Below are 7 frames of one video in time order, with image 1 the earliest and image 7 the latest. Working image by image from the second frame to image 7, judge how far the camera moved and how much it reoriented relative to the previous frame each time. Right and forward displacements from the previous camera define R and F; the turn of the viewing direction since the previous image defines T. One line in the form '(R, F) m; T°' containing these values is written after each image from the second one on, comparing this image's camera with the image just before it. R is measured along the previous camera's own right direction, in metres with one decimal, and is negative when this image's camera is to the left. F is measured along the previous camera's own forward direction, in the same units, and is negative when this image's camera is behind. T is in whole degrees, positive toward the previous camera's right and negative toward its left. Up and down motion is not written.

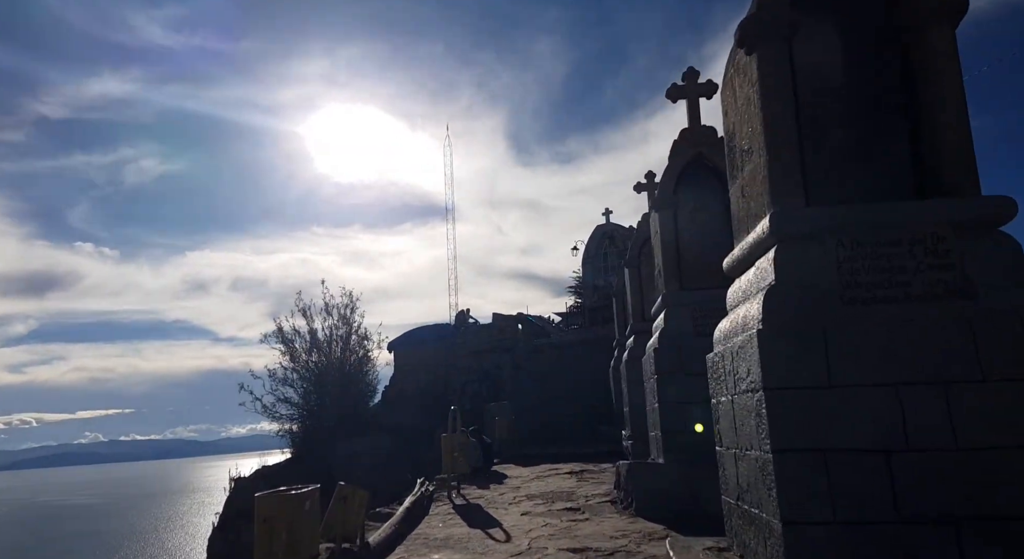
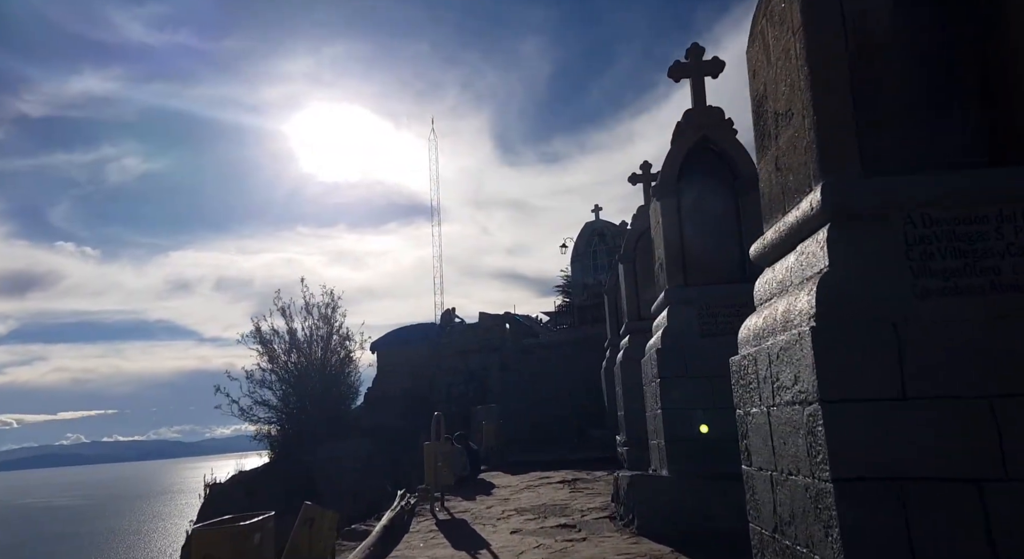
(0.0, +0.7) m; +1°
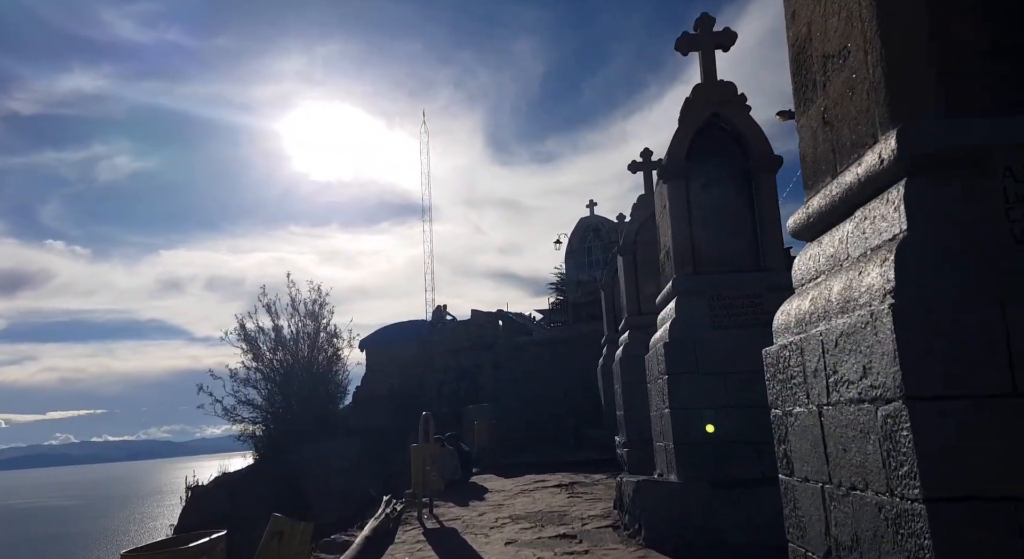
(0.0, +0.6) m; +1°
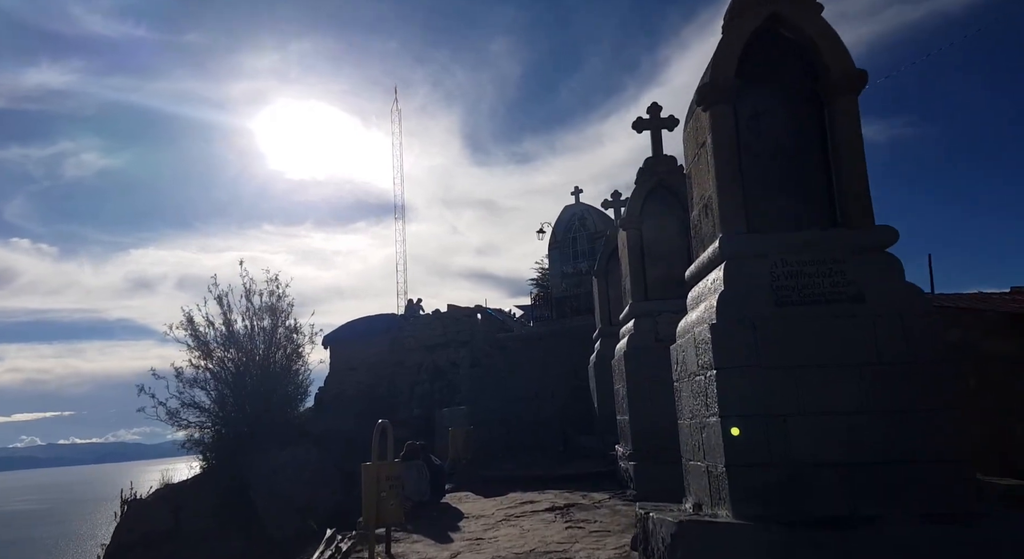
(-0.1, +1.8) m; +2°
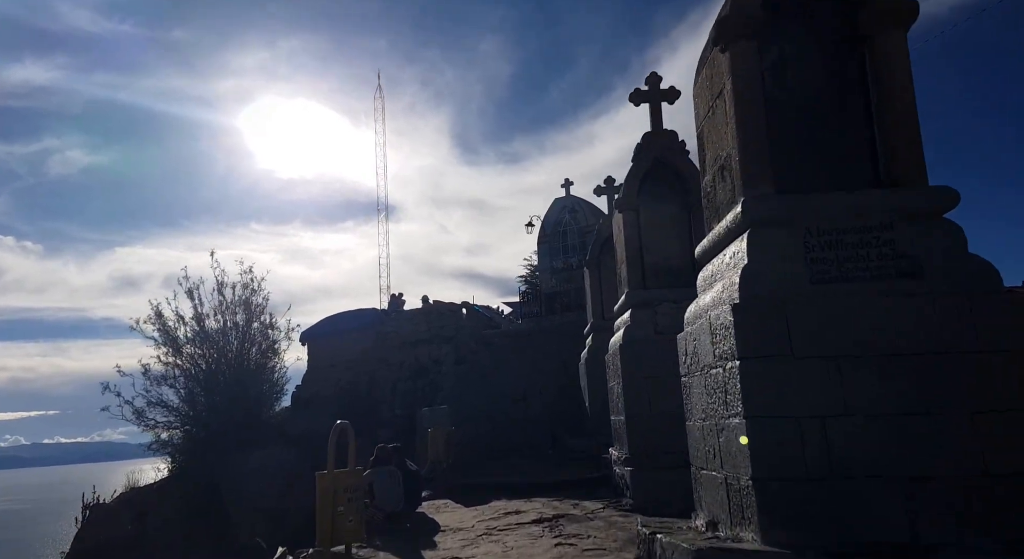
(+0.1, +0.8) m; +1°
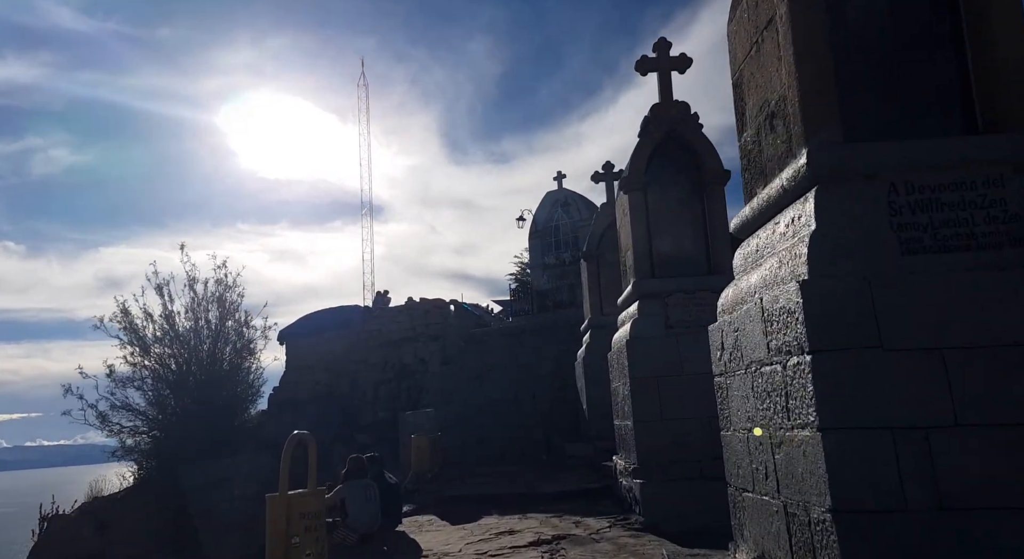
(0.0, +0.9) m; +1°
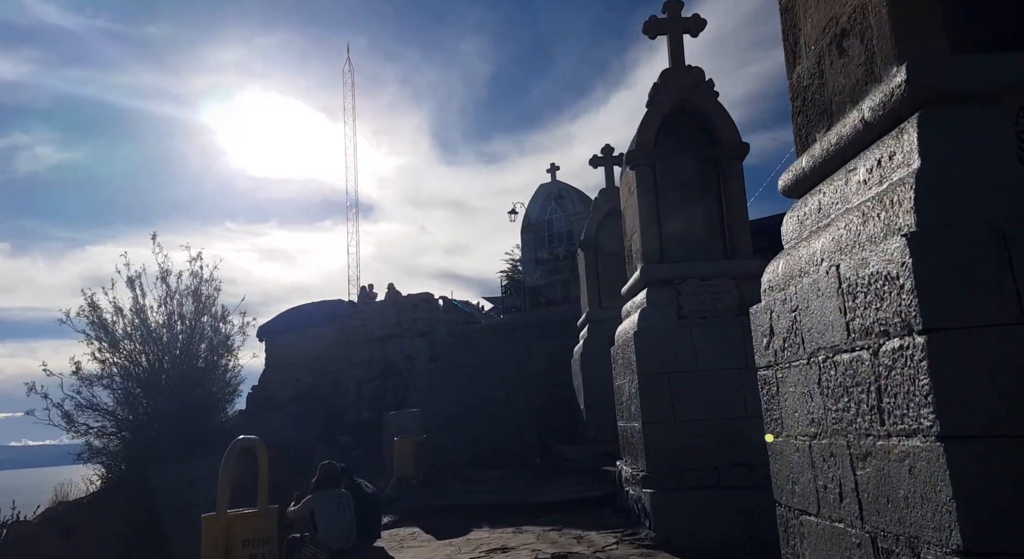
(0.0, +0.8) m; +1°
